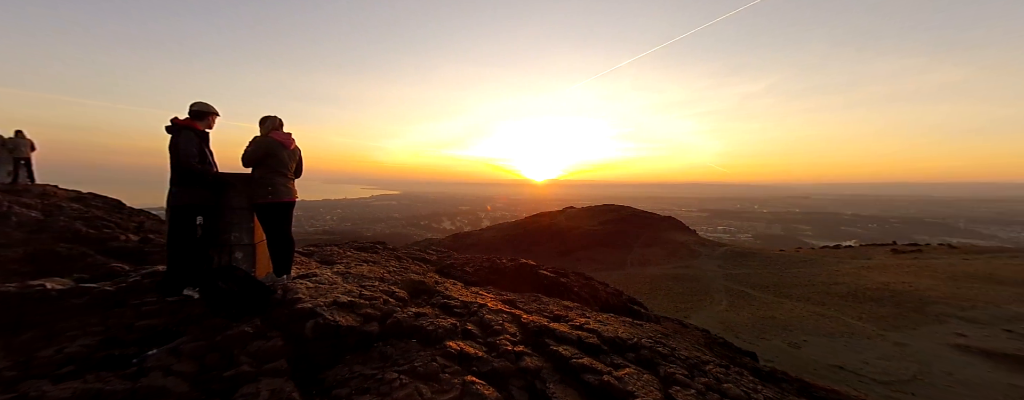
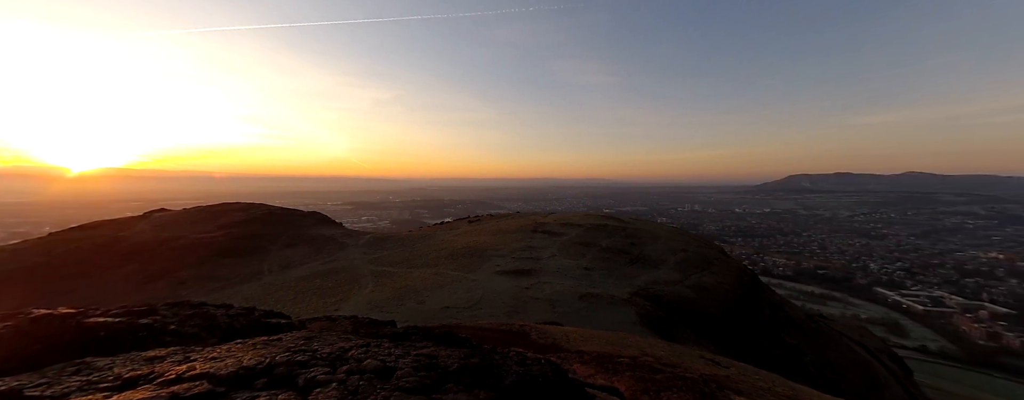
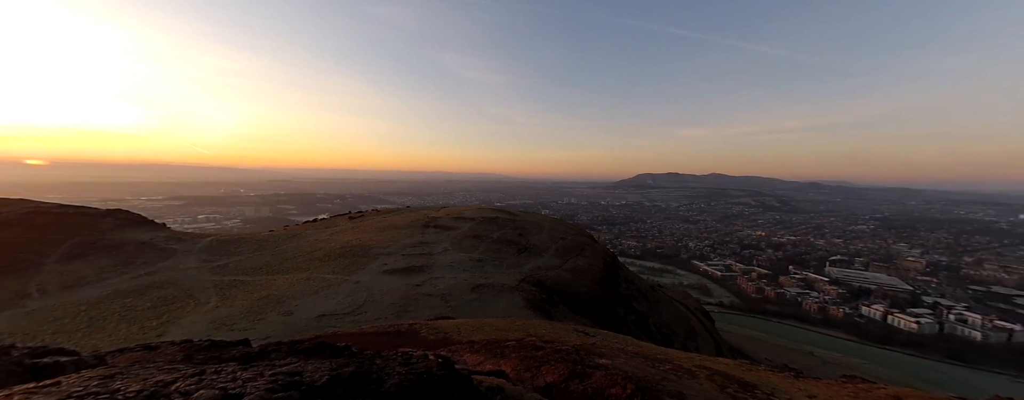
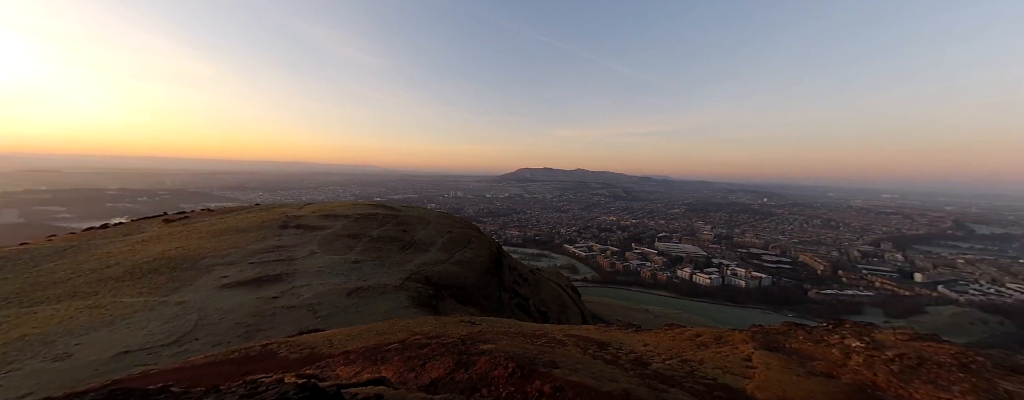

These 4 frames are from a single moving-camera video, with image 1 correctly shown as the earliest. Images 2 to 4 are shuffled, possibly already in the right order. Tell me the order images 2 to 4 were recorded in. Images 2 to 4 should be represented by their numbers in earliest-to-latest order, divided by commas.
2, 3, 4
